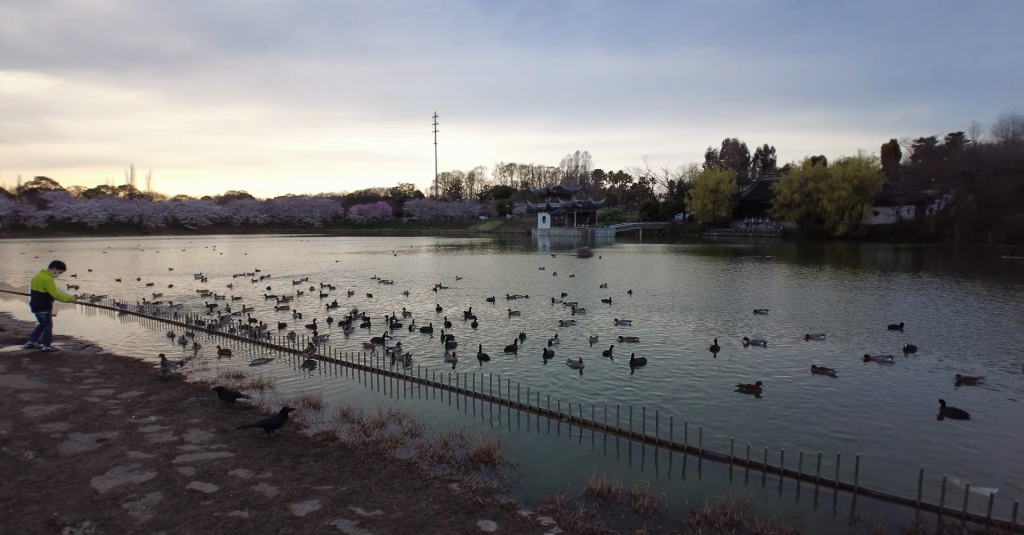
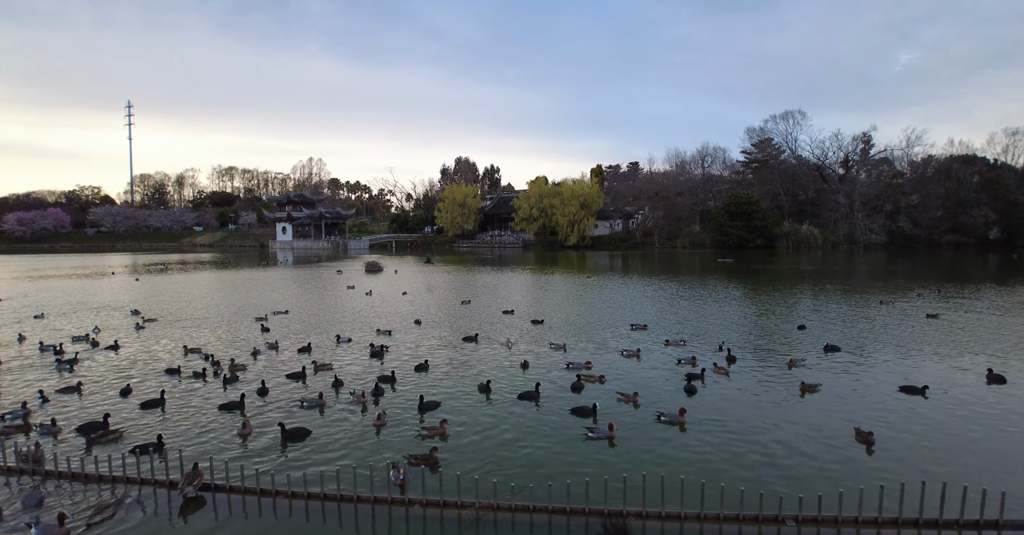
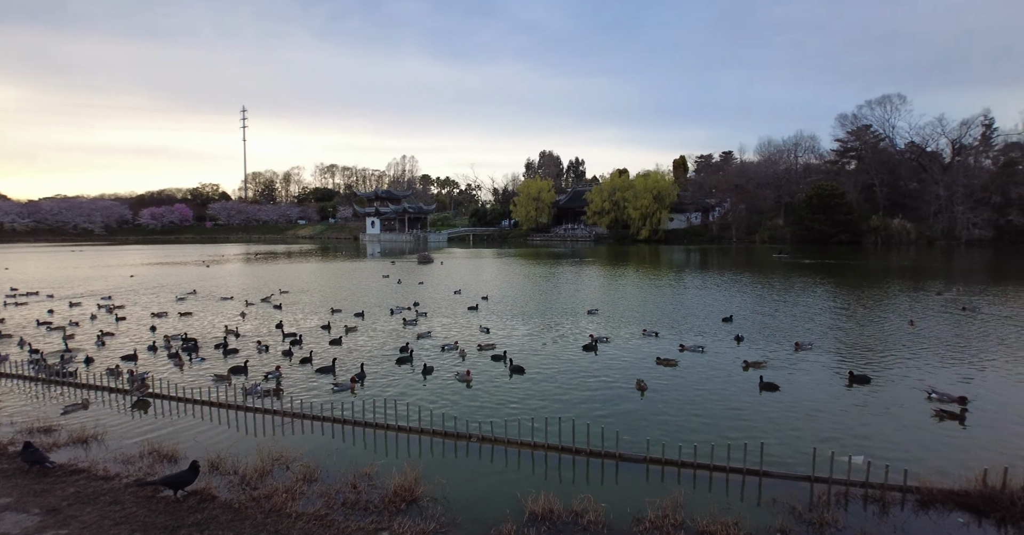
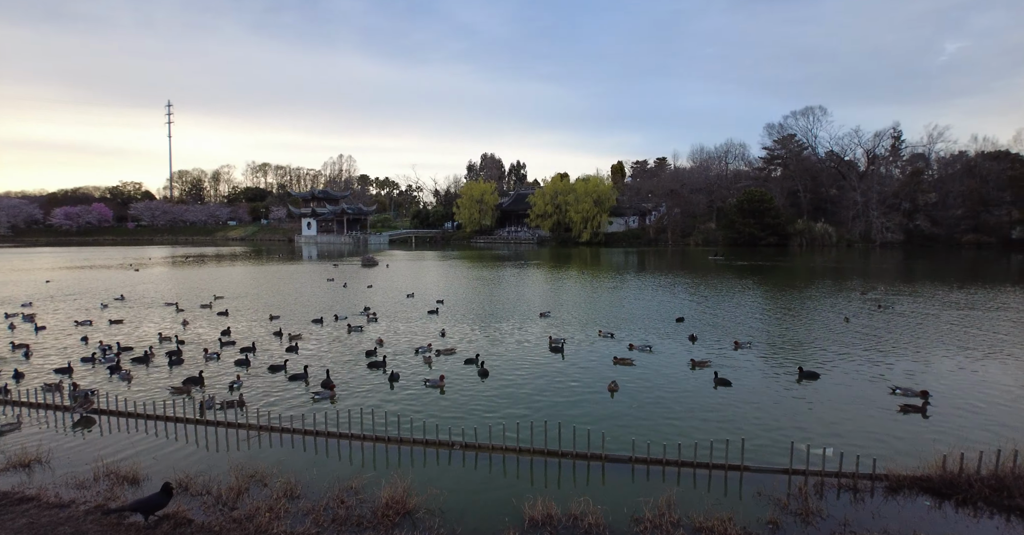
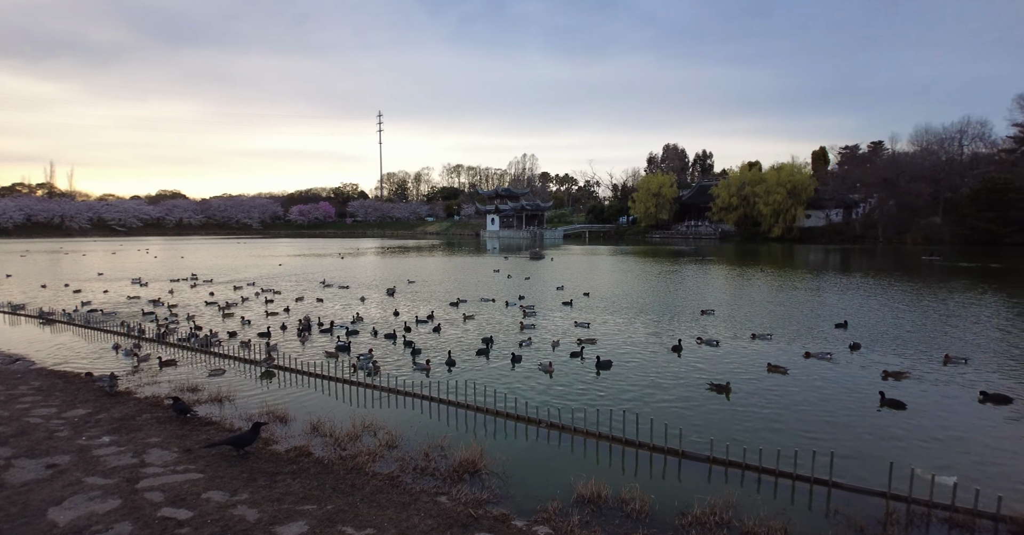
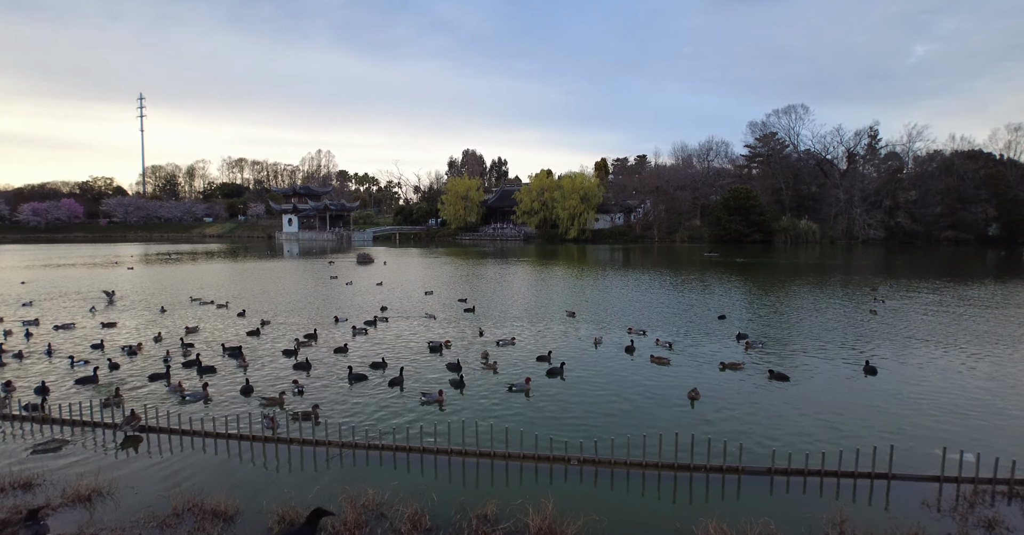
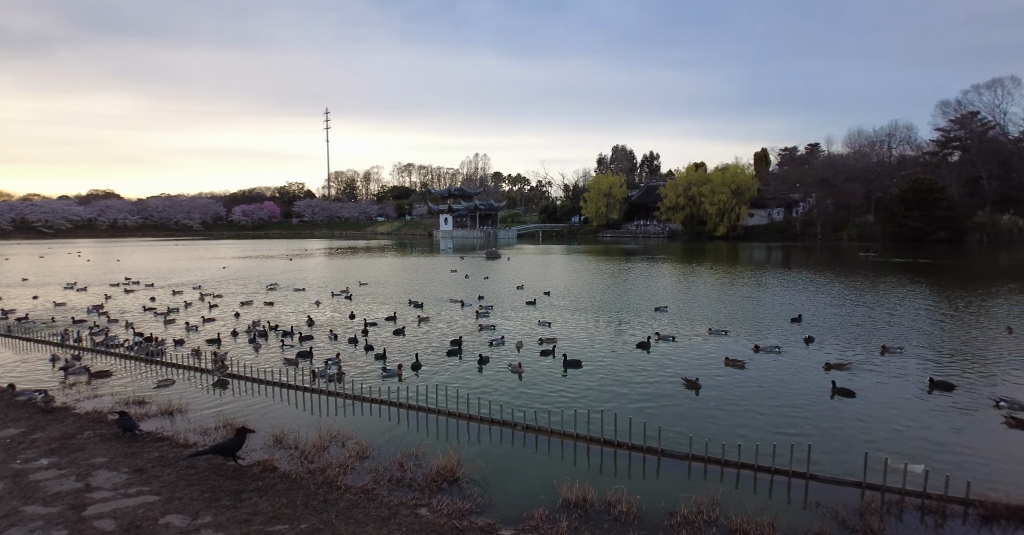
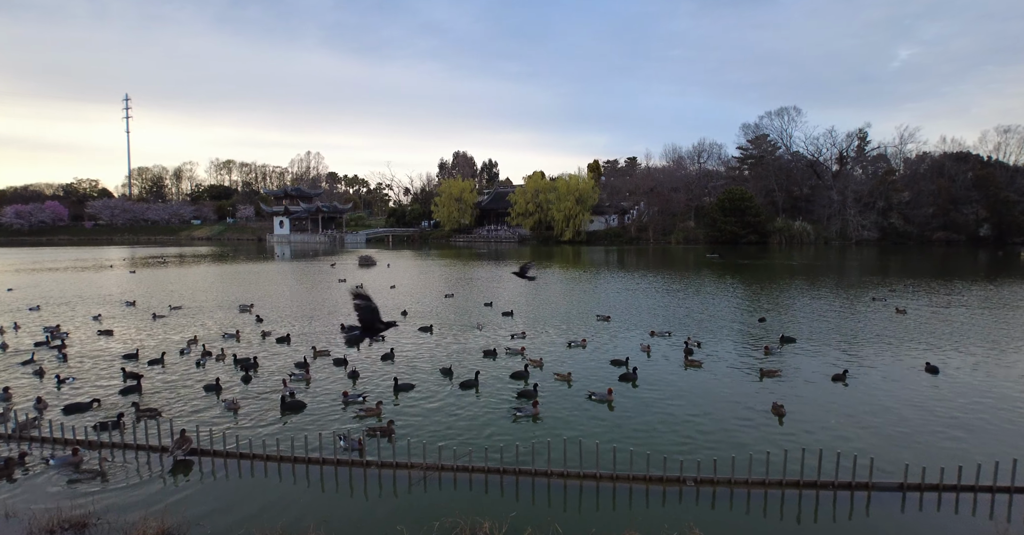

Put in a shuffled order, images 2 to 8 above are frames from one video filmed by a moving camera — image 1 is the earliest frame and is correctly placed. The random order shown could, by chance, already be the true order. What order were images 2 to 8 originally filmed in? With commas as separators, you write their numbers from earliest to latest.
5, 7, 3, 4, 6, 8, 2
